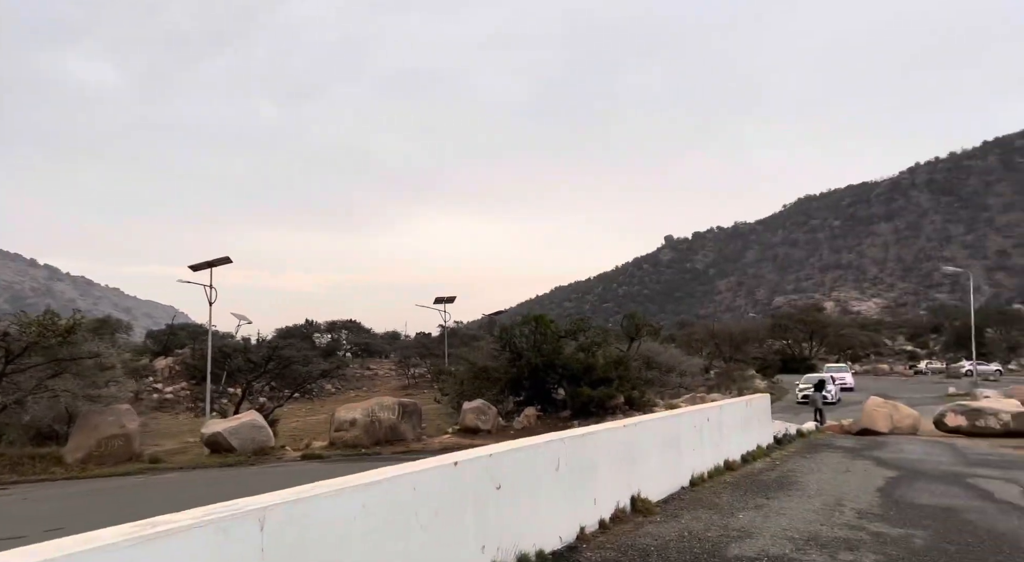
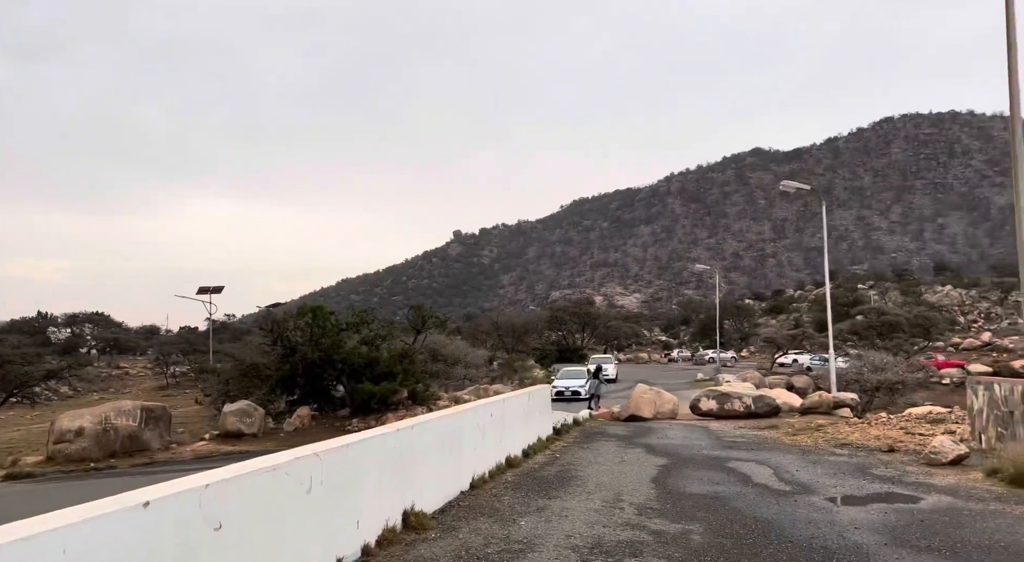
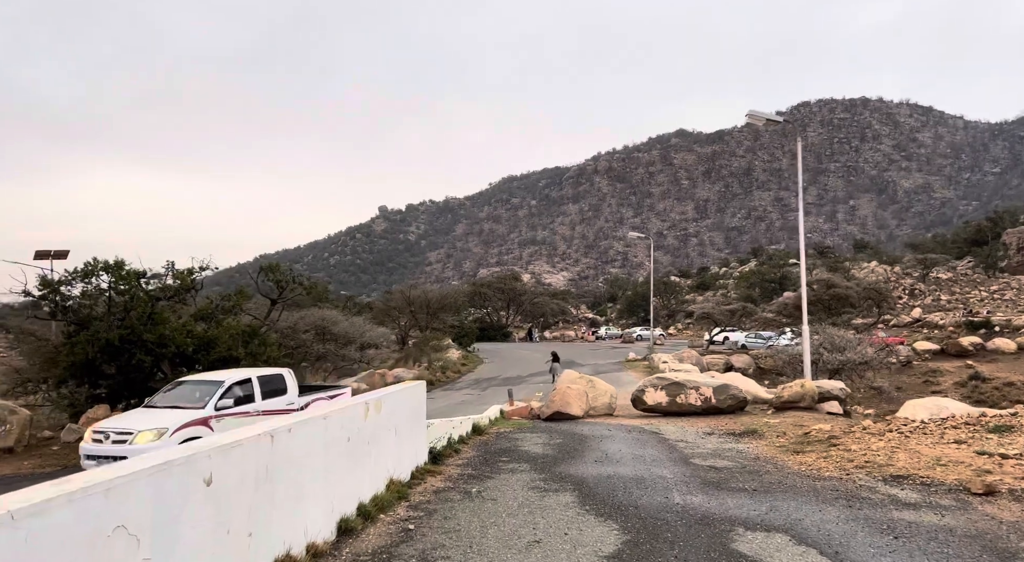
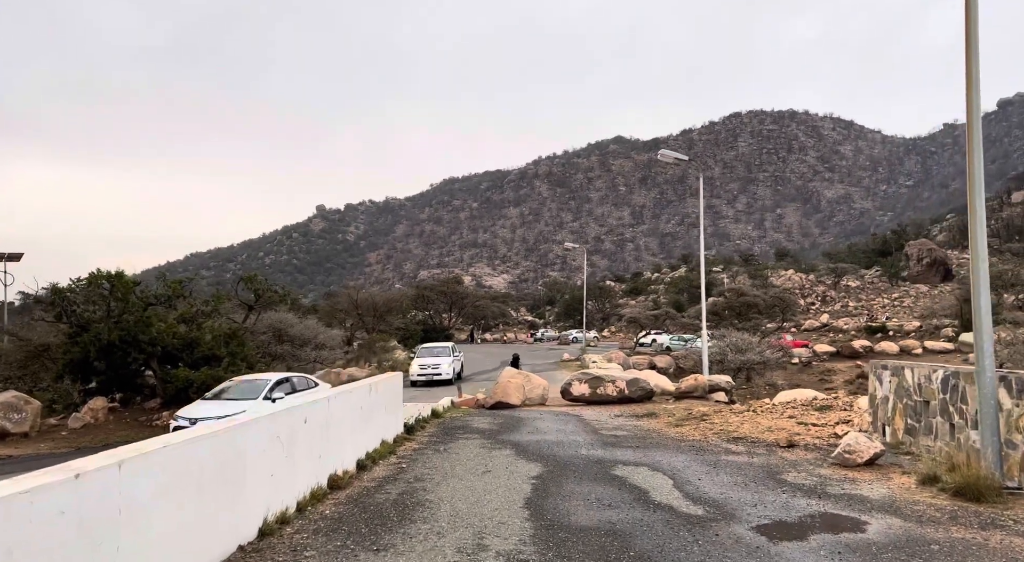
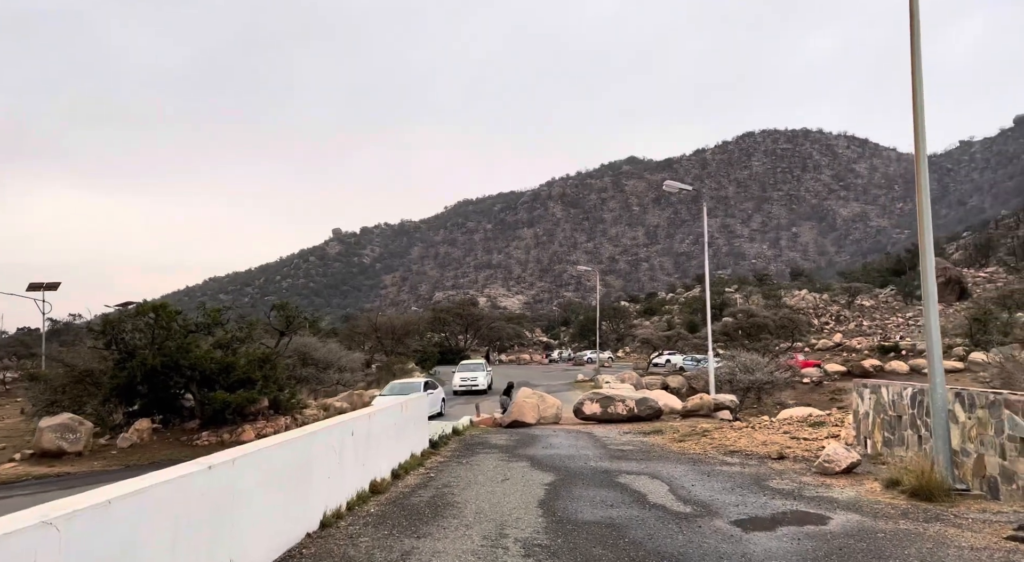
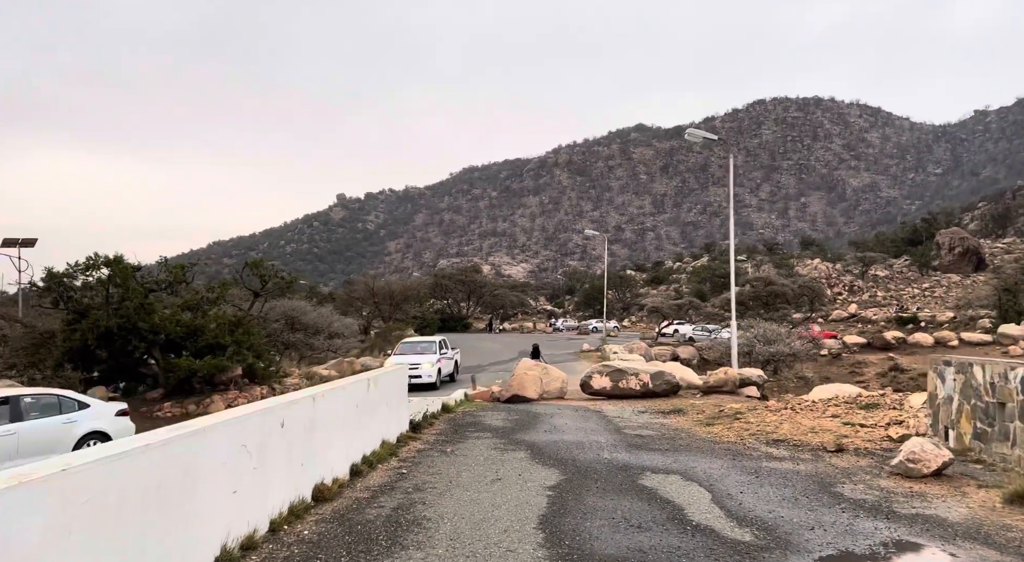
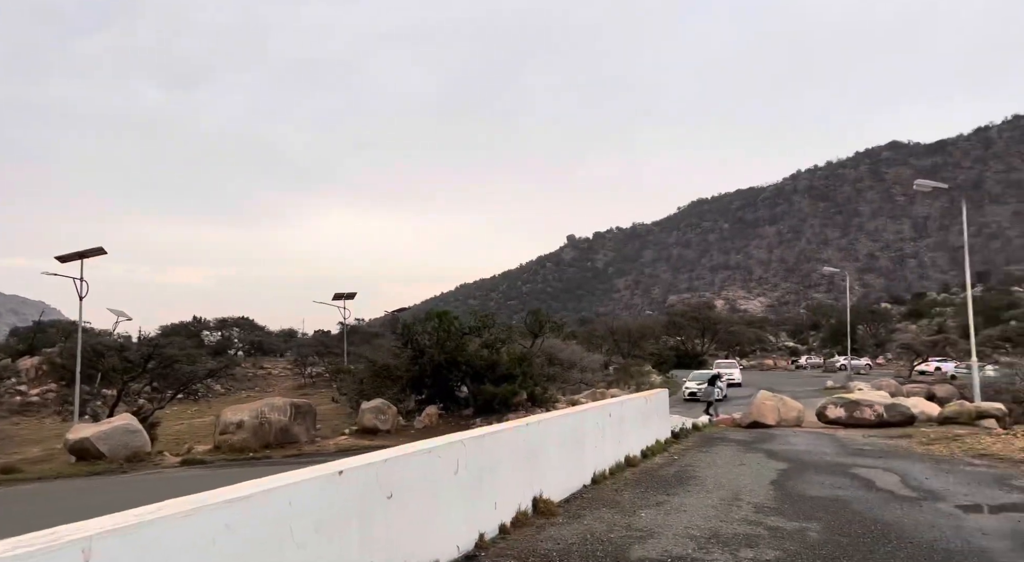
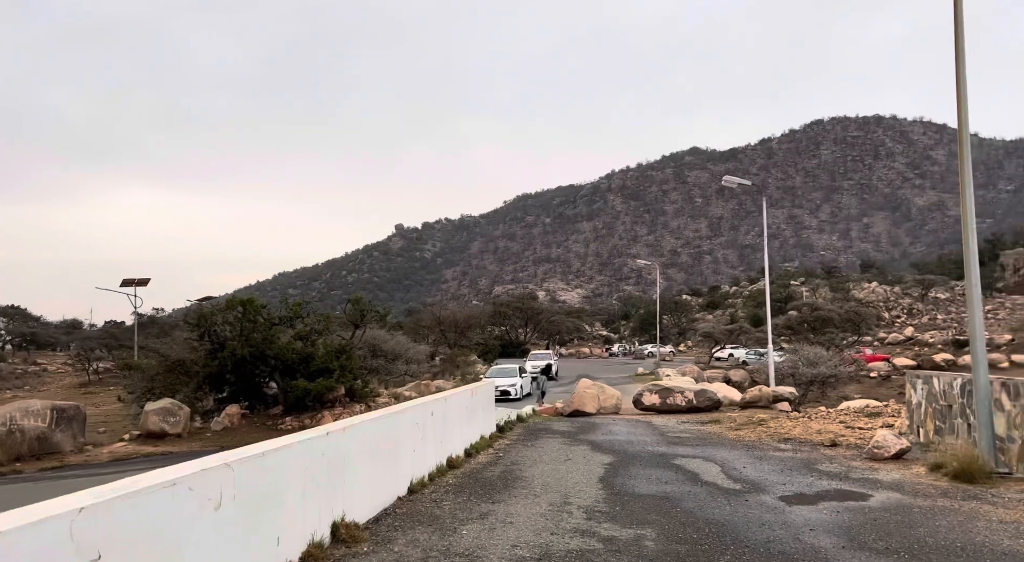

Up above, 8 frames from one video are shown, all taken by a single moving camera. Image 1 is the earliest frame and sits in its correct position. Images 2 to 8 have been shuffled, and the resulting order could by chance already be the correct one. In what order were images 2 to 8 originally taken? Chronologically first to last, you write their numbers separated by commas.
7, 2, 8, 5, 4, 6, 3
